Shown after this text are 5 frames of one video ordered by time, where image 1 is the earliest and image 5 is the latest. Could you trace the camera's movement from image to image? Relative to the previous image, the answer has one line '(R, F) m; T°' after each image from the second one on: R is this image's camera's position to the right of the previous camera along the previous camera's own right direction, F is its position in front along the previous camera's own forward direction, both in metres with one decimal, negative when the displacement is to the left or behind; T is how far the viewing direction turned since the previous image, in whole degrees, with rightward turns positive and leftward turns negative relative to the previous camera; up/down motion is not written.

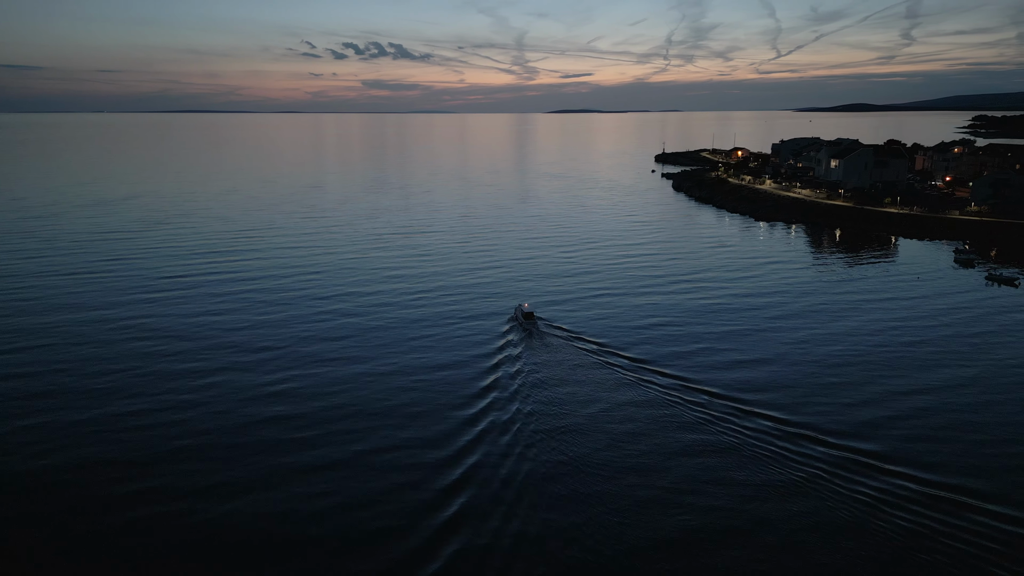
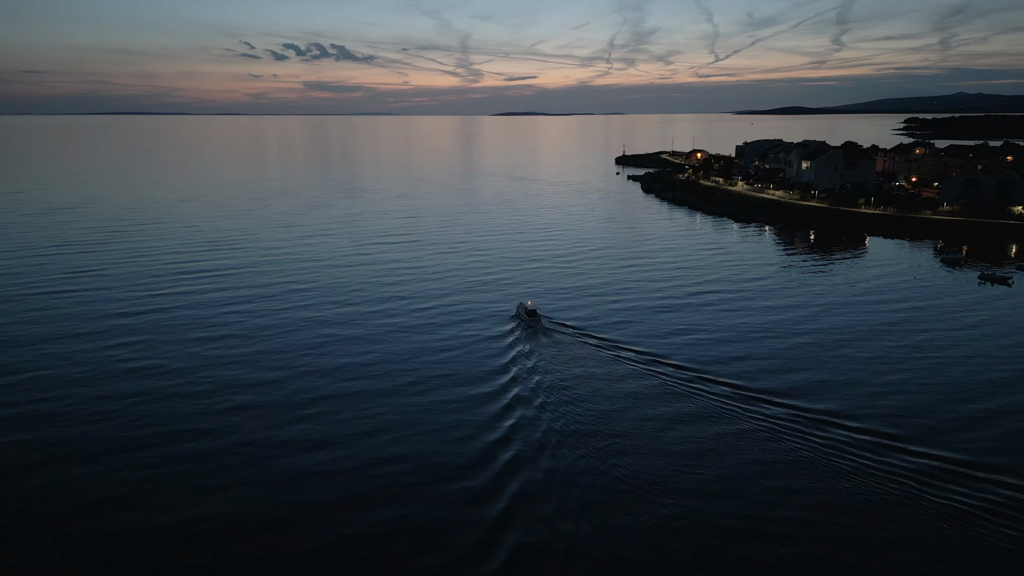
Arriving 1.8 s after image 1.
(-3.1, +2.1) m; +4°
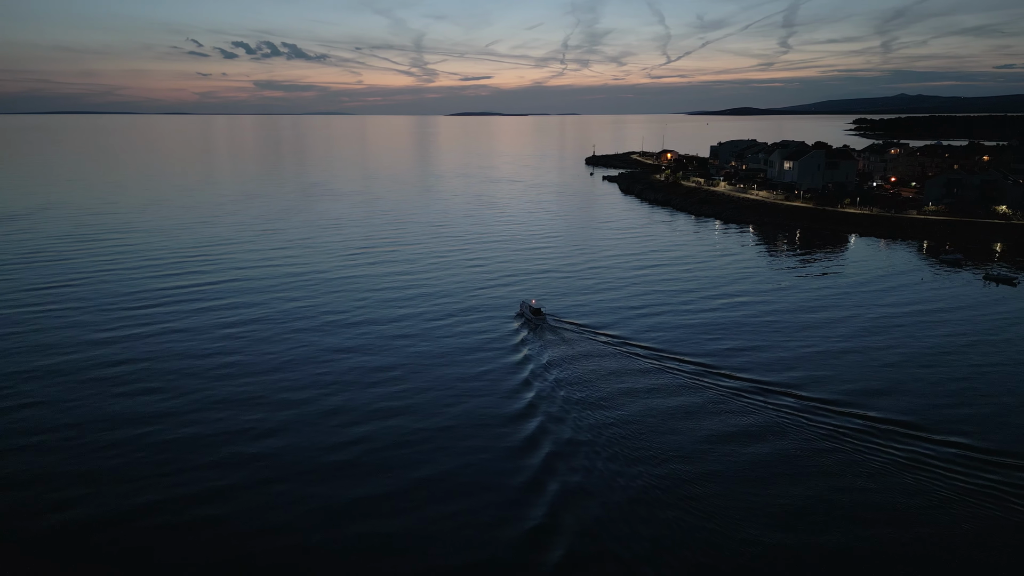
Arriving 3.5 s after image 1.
(-2.9, +2.3) m; +3°
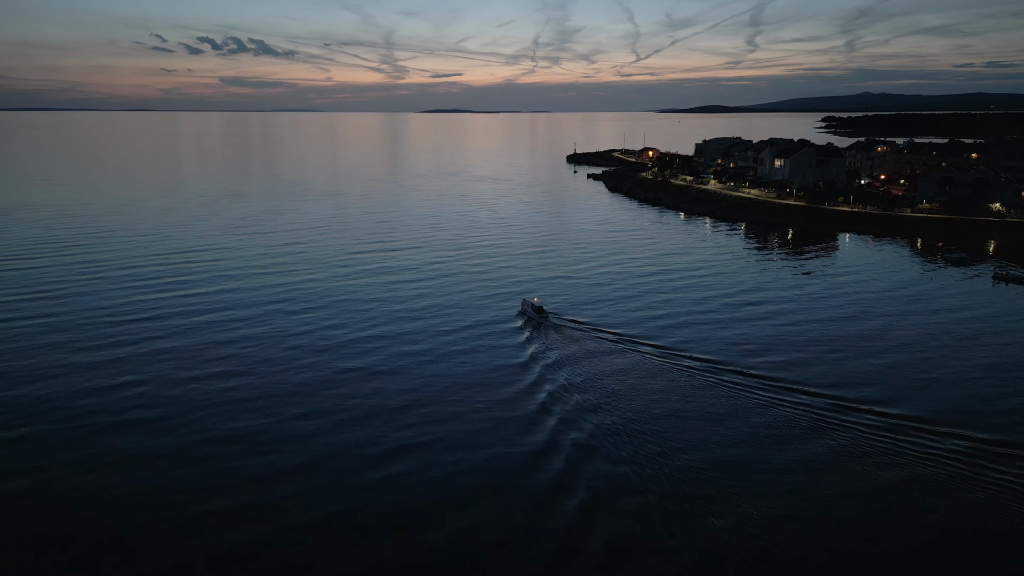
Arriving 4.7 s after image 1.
(-2.1, +1.8) m; +2°
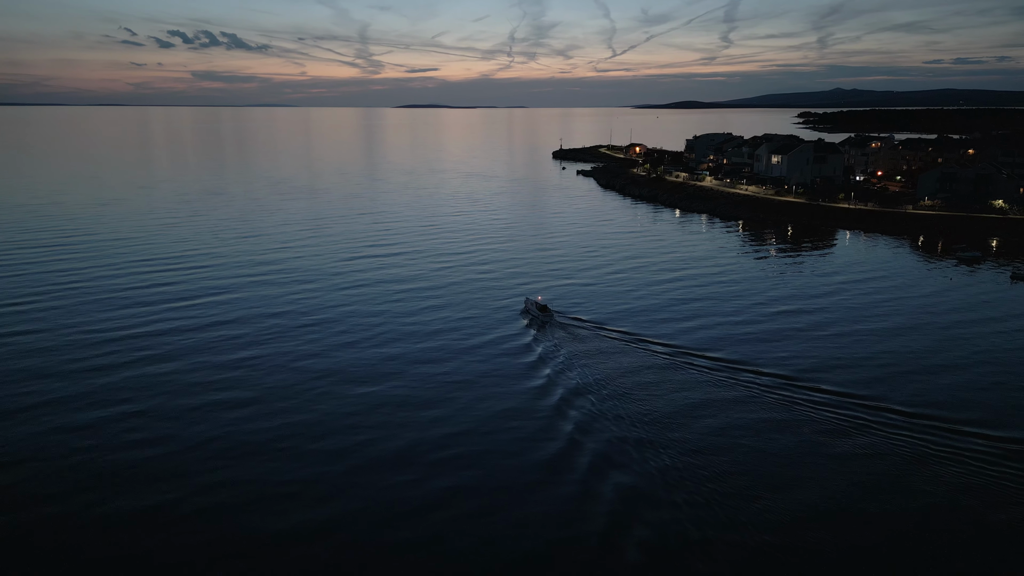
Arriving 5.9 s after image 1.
(-2.2, +2.0) m; +2°
